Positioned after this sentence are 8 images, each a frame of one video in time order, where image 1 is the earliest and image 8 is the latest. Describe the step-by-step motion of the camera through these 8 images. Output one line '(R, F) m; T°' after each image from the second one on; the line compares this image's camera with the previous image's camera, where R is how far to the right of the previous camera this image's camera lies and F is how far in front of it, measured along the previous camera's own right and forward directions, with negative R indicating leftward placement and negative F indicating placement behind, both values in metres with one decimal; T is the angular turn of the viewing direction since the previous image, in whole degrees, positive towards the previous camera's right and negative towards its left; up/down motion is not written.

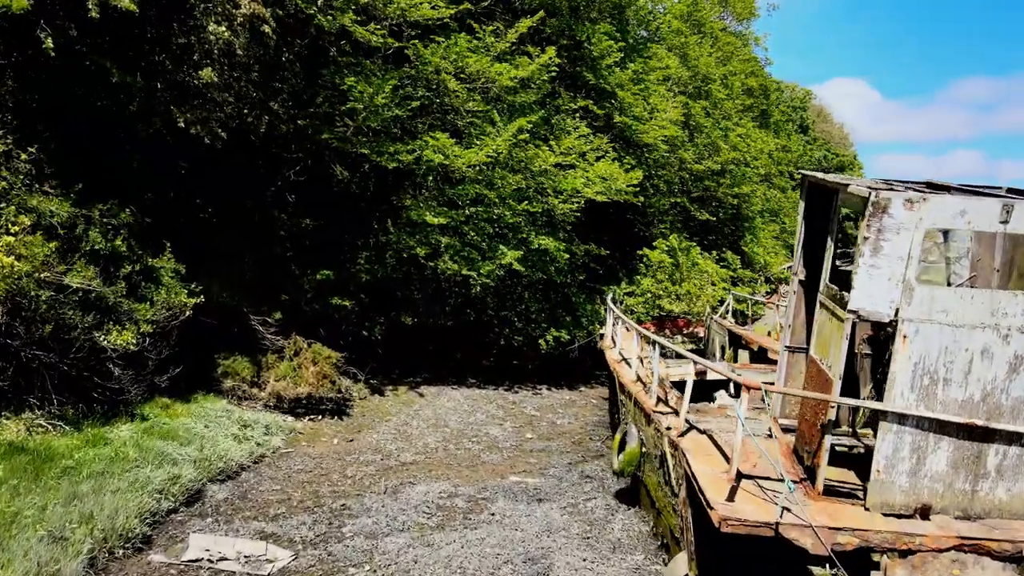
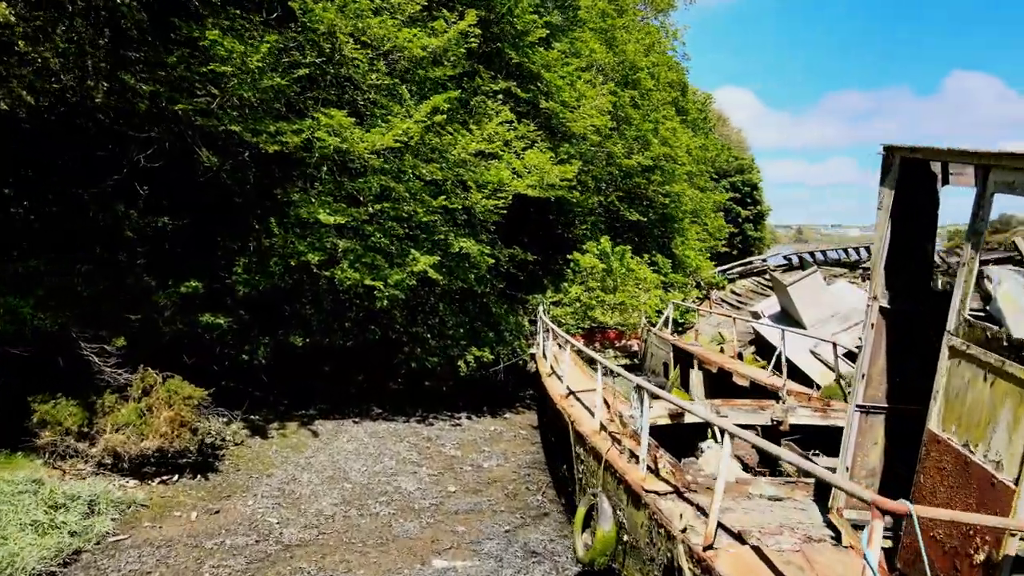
(-0.2, +2.1) m; +8°
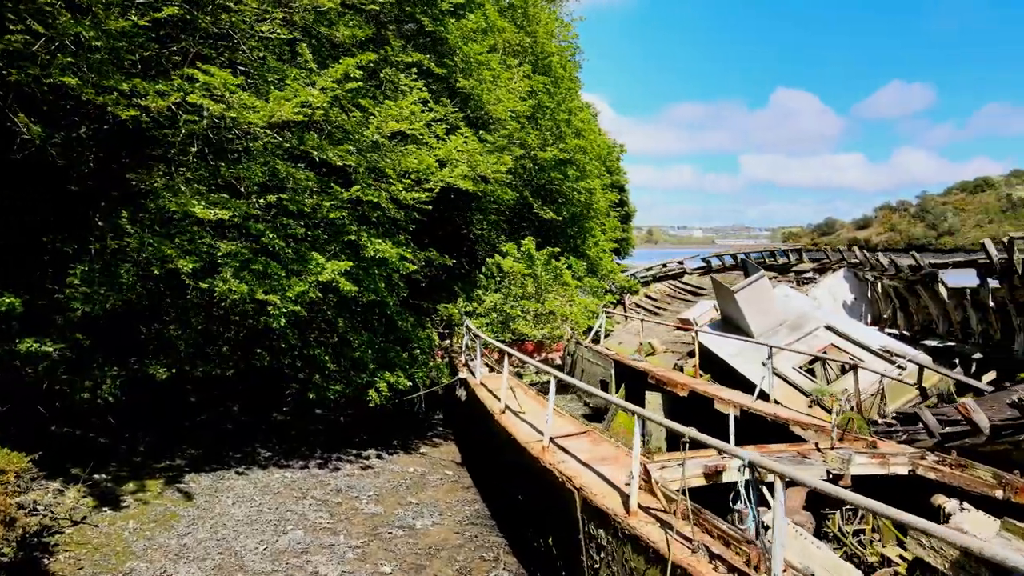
(-0.8, +2.0) m; +11°
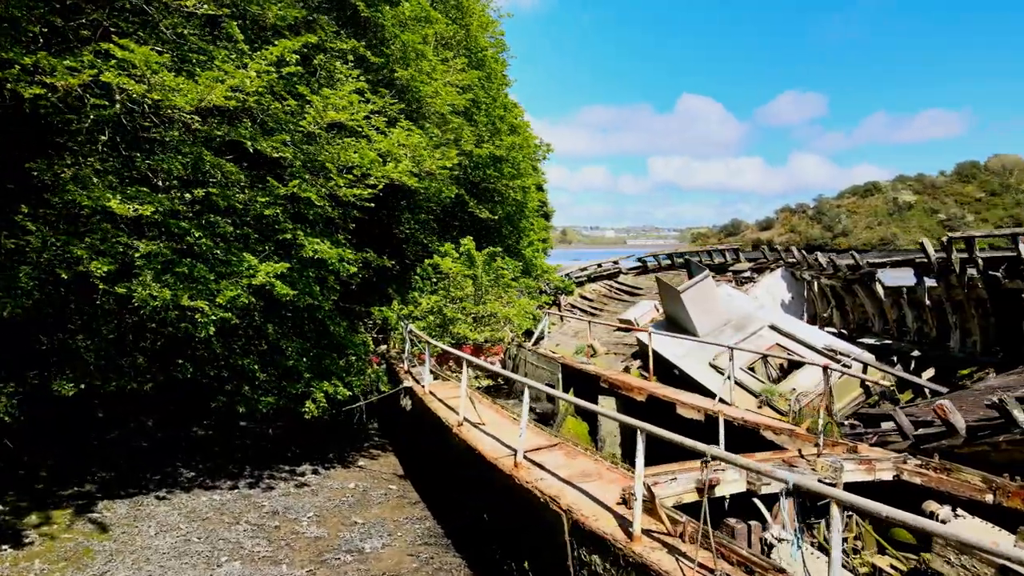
(-0.4, +0.5) m; +7°
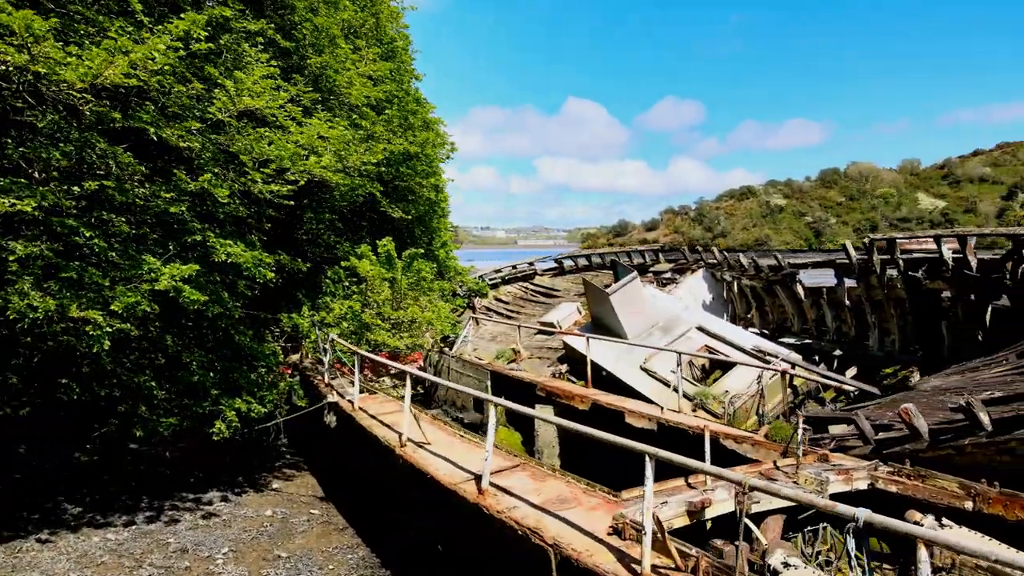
(-0.5, +0.6) m; +8°
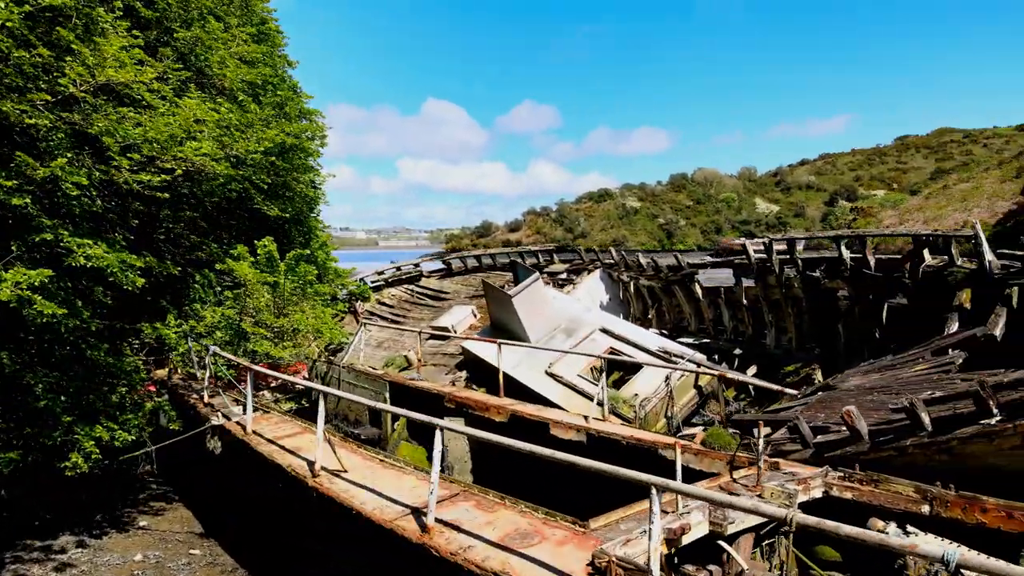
(-0.5, +0.6) m; +11°
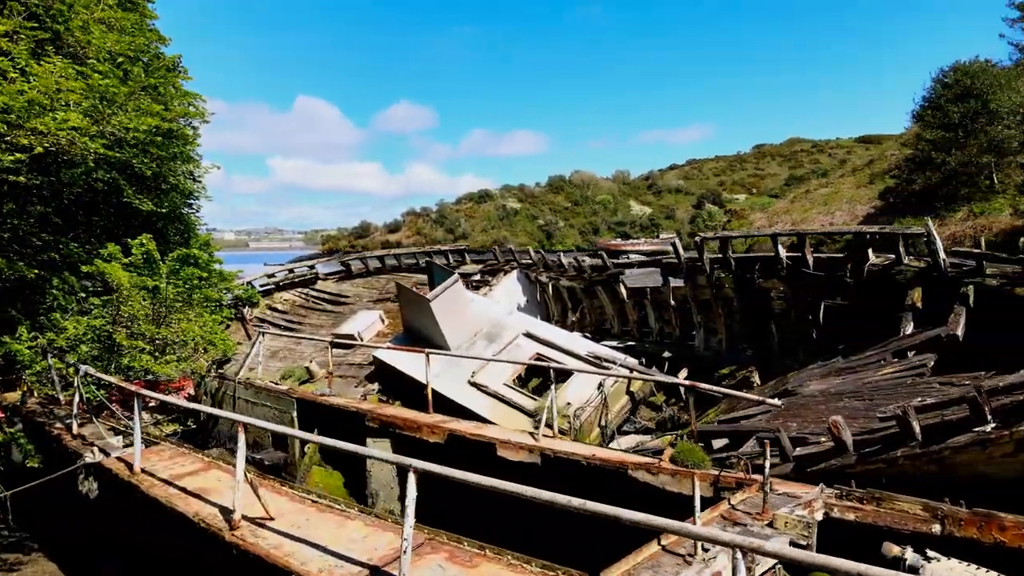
(-0.5, +0.8) m; +9°
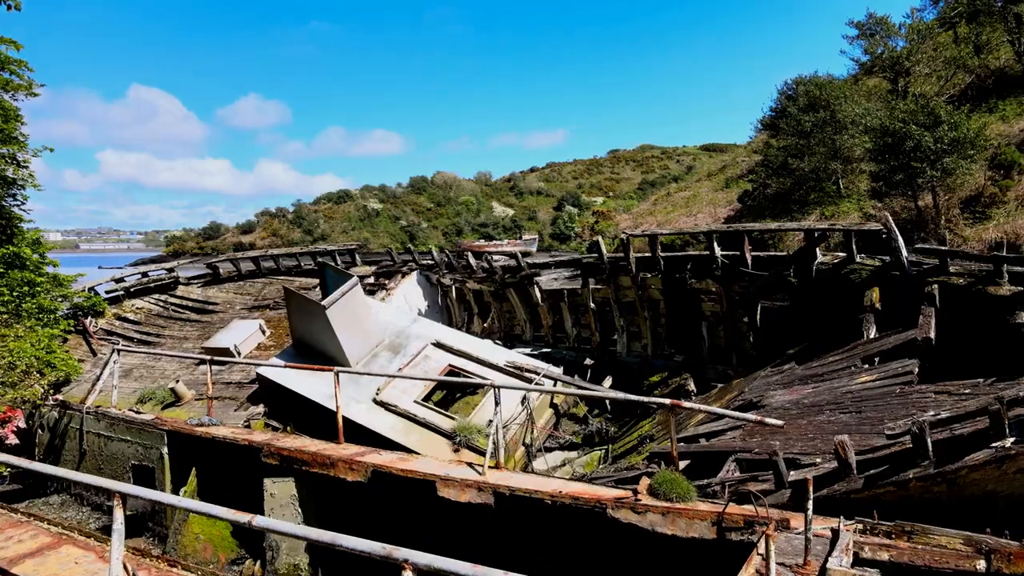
(-0.6, +1.1) m; +11°
